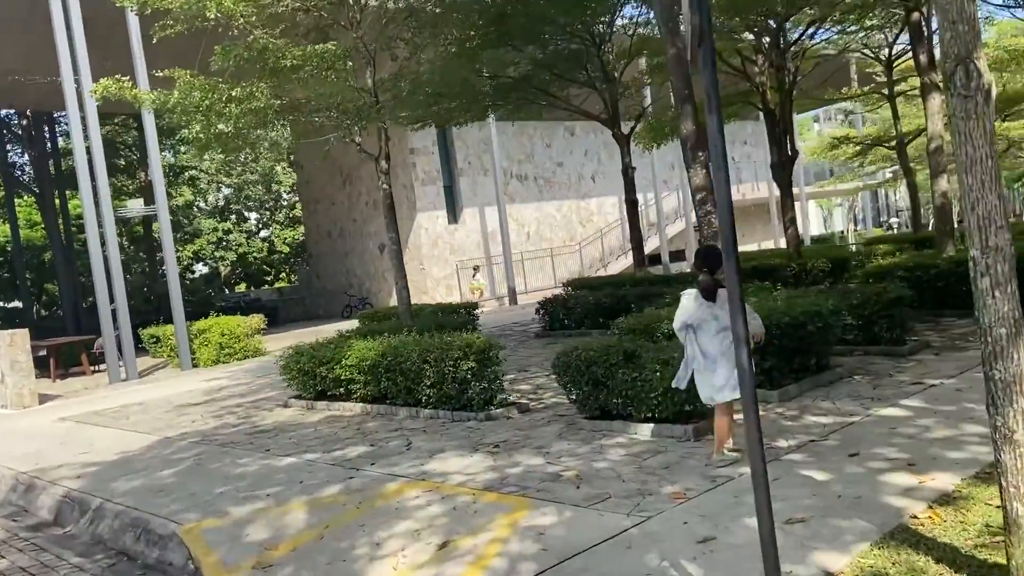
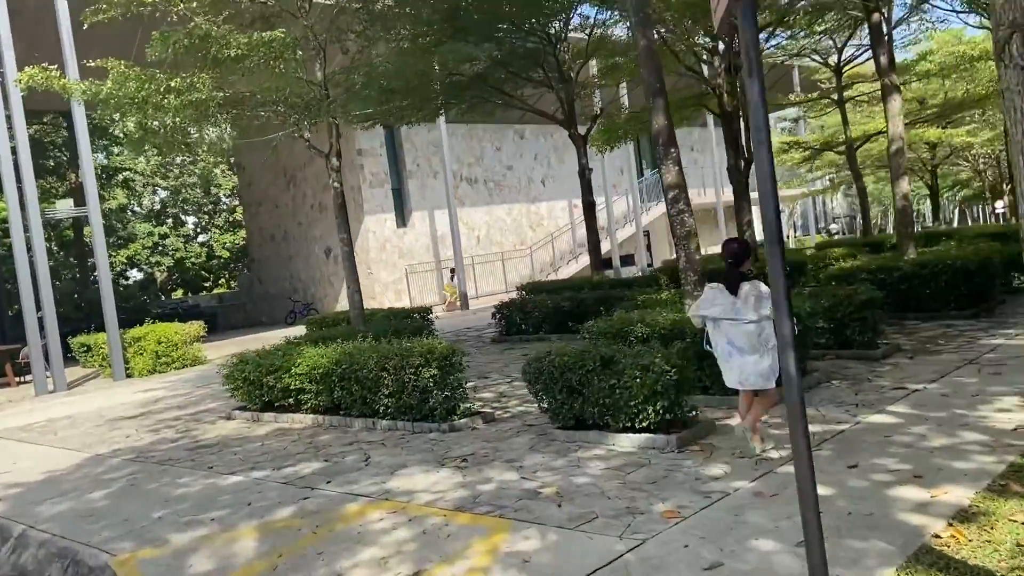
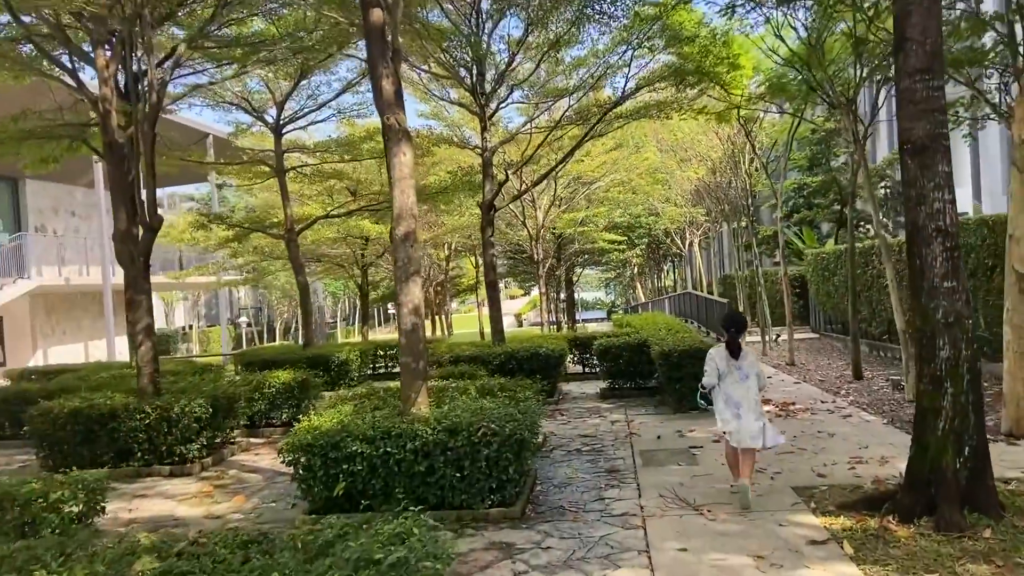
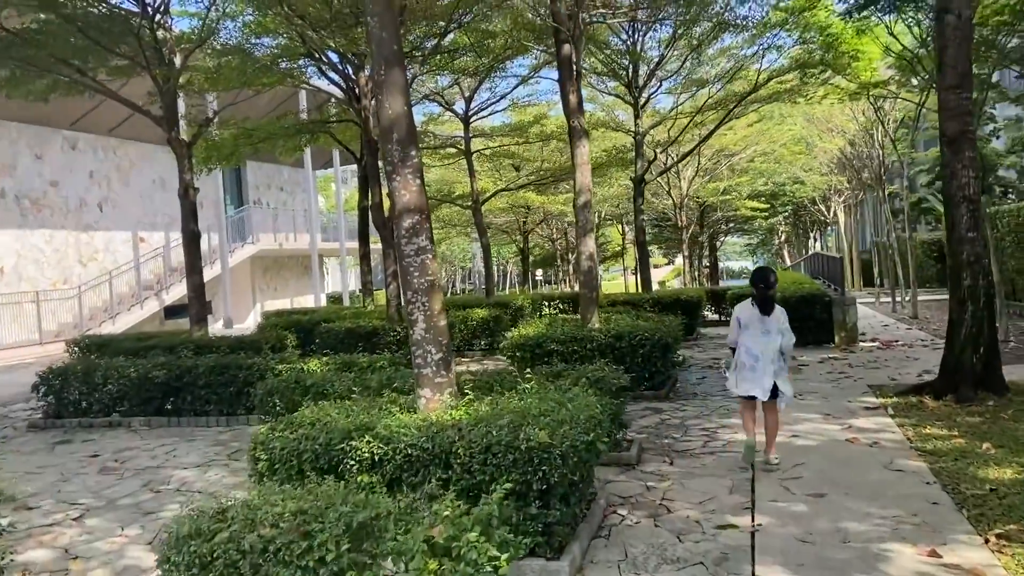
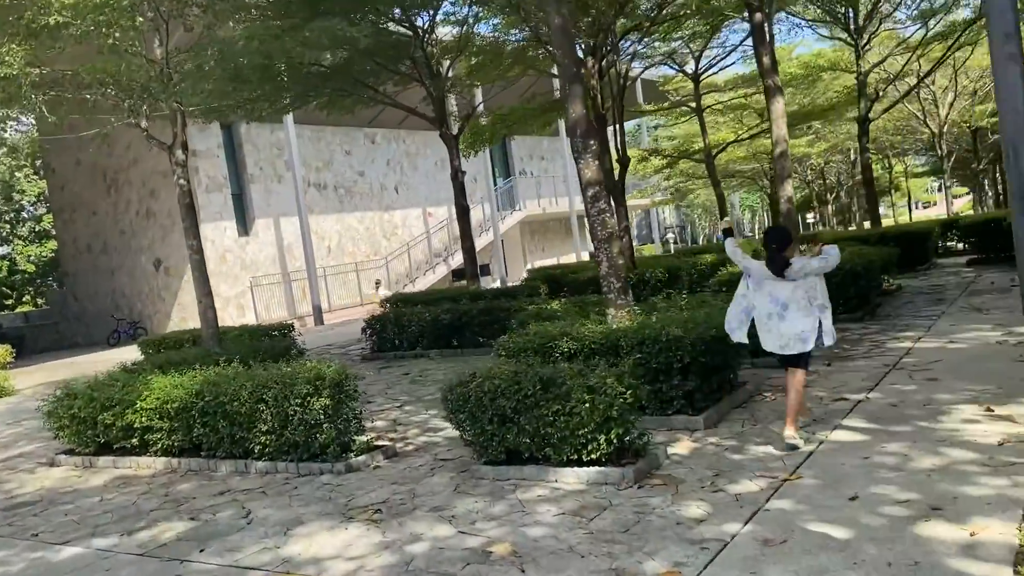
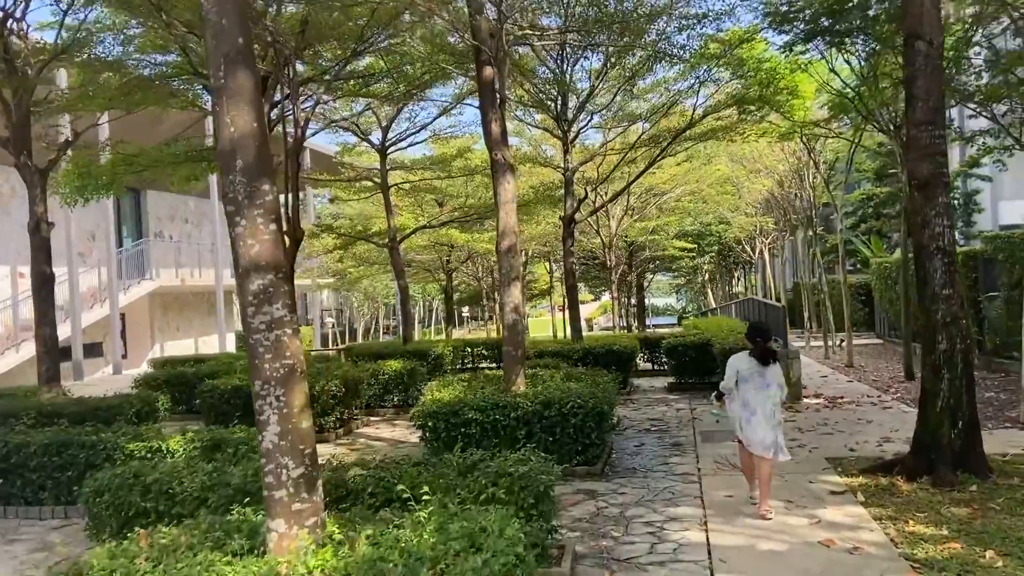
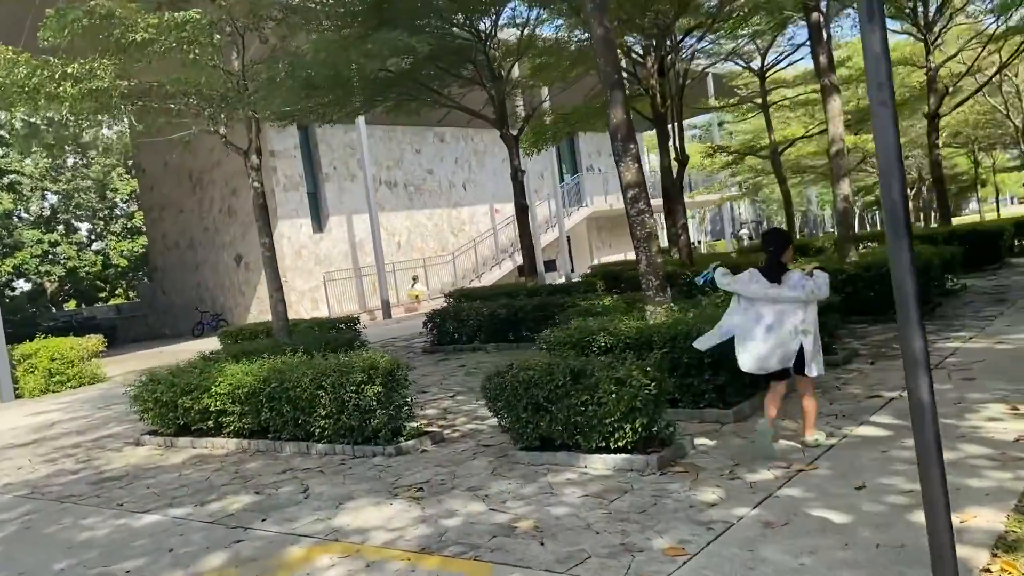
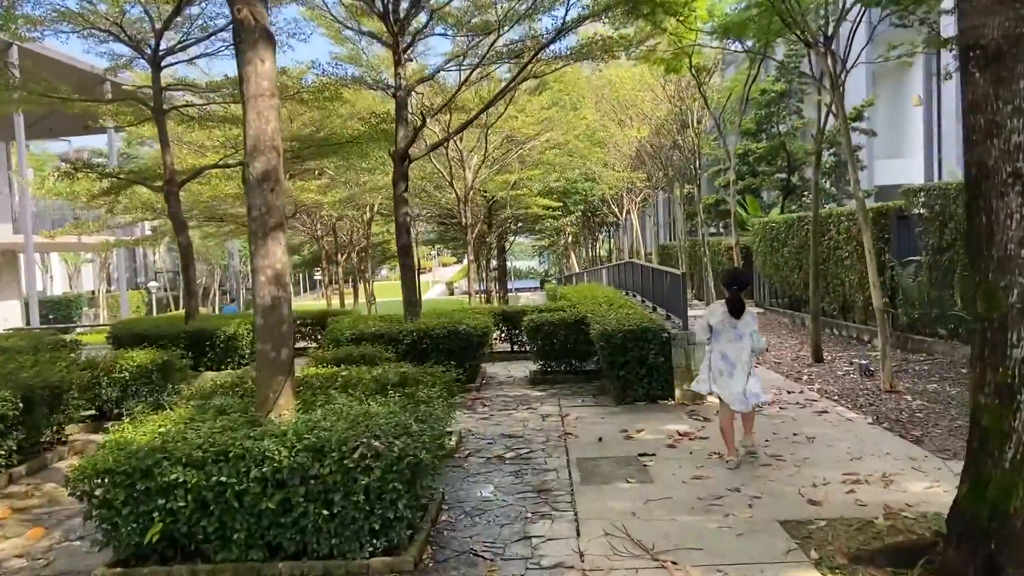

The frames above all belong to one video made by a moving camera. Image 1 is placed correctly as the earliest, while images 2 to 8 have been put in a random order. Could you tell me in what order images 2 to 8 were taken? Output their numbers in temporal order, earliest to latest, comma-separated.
2, 7, 5, 4, 6, 3, 8
